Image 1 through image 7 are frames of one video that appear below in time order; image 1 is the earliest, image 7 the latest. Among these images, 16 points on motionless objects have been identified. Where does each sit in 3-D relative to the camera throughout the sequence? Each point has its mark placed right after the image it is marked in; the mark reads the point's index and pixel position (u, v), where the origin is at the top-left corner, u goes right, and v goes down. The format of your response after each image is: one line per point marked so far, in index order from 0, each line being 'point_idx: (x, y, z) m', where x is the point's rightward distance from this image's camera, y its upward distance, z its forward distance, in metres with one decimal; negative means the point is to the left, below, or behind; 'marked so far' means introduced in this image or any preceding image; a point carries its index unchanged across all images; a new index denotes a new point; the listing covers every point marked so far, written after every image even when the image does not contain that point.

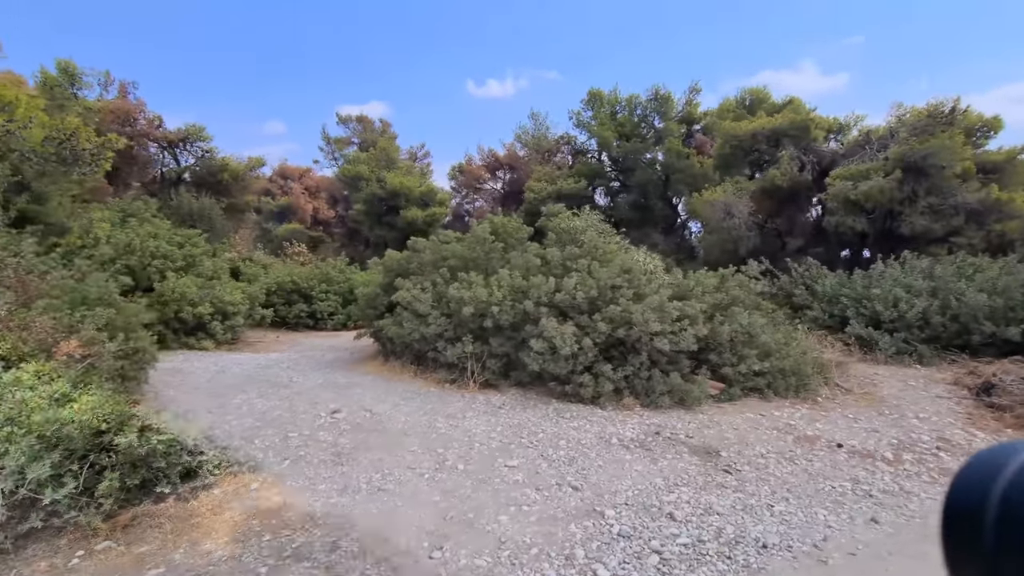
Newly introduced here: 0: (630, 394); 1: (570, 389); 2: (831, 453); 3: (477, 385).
0: (+1.4, -1.6, +6.8) m
1: (+0.8, -1.6, +7.6) m
2: (+2.9, -1.7, +4.7) m
3: (-0.6, -1.8, +8.9) m
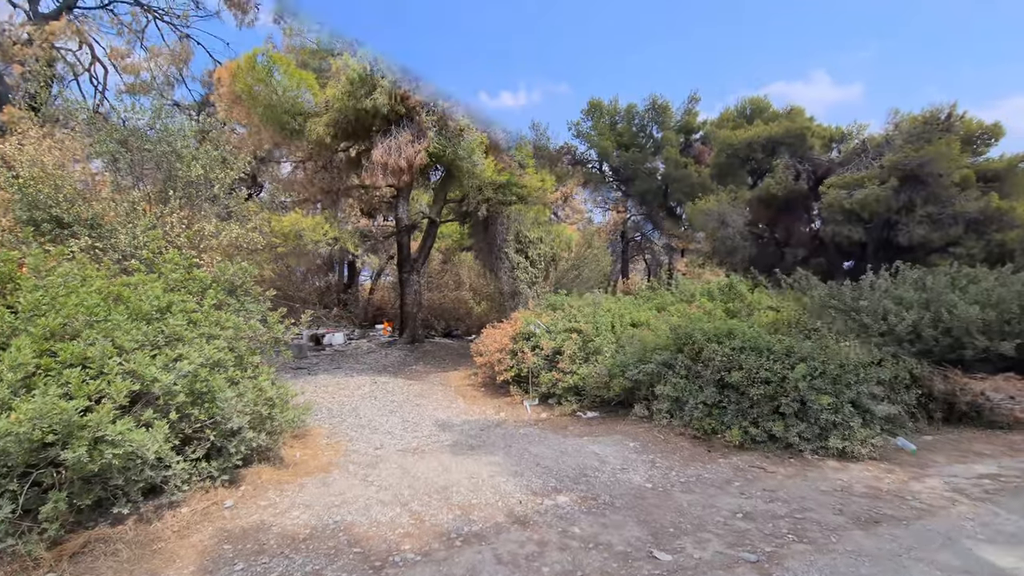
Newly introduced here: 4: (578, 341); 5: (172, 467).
0: (+1.2, -1.7, +6.6) m
1: (+0.6, -1.7, +7.4) m
2: (+2.6, -1.8, +4.5) m
3: (-0.8, -1.8, +8.7) m
4: (+1.0, -0.8, +7.4) m
5: (-2.4, -1.3, +3.5) m
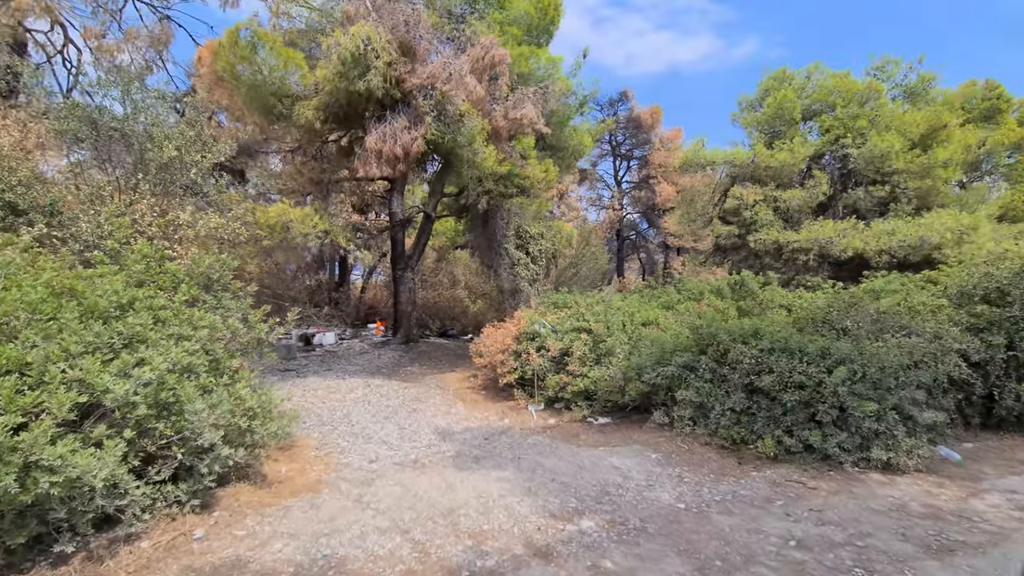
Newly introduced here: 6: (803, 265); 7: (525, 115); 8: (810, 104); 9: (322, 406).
0: (+1.3, -1.7, +6.1) m
1: (+0.7, -1.7, +6.8) m
2: (+2.8, -1.7, +4.0) m
3: (-0.8, -1.8, +8.1) m
4: (+1.1, -0.7, +6.9) m
5: (-2.3, -1.2, +2.9) m
6: (+7.1, +0.6, +12.0) m
7: (+0.3, +3.1, +8.8) m
8: (+8.3, +5.1, +13.6) m
9: (-2.8, -1.7, +7.2) m
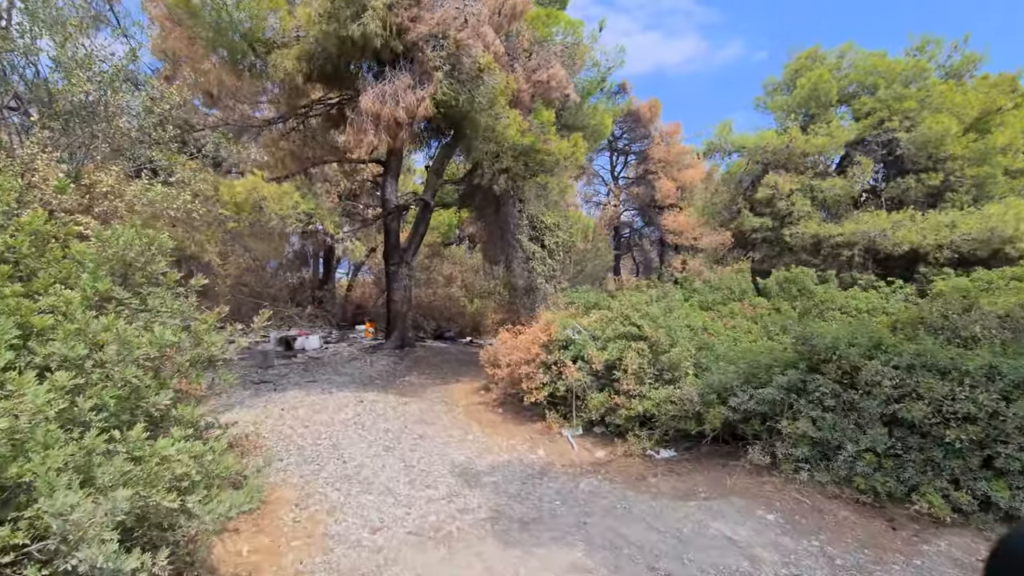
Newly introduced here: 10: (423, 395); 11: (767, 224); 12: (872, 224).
0: (+1.7, -1.6, +4.7) m
1: (+1.0, -1.6, +5.4) m
2: (+3.2, -1.7, +2.7) m
3: (-0.4, -1.7, +6.7) m
4: (+1.5, -0.7, +5.5) m
5: (-1.8, -1.2, +1.4) m
6: (+7.4, +0.6, +10.8) m
7: (+0.6, +3.2, +7.4) m
8: (+8.5, +5.1, +12.4) m
9: (-2.4, -1.7, +5.7) m
10: (-1.4, -1.7, +7.8) m
11: (+6.2, +1.6, +12.0) m
12: (+7.6, +1.4, +10.3) m
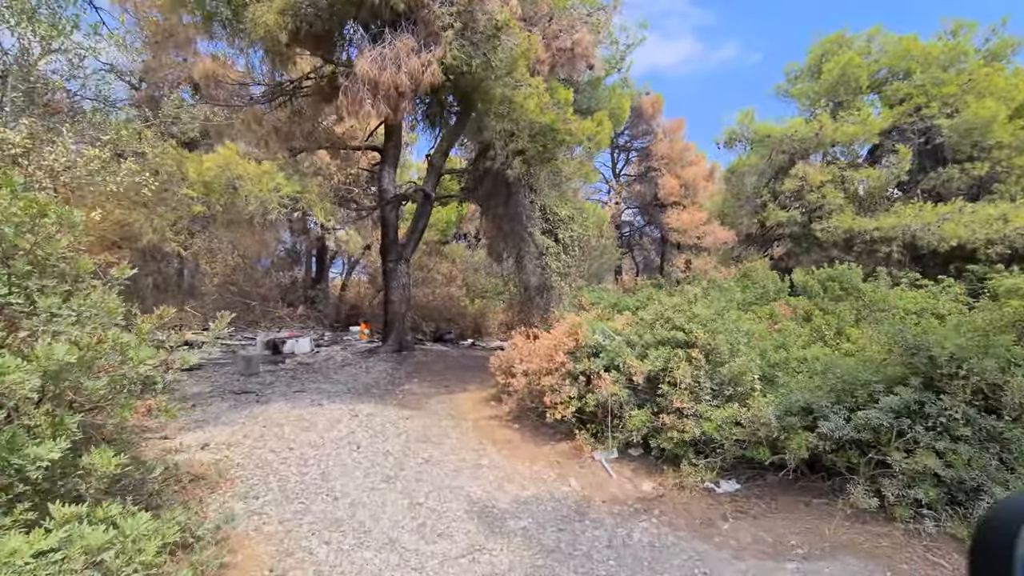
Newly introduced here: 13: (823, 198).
0: (+1.9, -1.6, +3.8) m
1: (+1.3, -1.6, +4.5) m
2: (+3.5, -1.7, +1.8) m
3: (-0.2, -1.7, +5.8) m
4: (+1.7, -0.7, +4.6) m
5: (-1.5, -1.2, +0.5) m
6: (+7.6, +0.6, +10.0) m
7: (+0.8, +3.2, +6.5) m
8: (+8.6, +5.1, +11.6) m
9: (-2.2, -1.7, +4.8) m
10: (-1.2, -1.7, +6.9) m
11: (+6.4, +1.6, +11.1) m
12: (+7.8, +1.4, +9.5) m
13: (+6.7, +2.0, +10.7) m
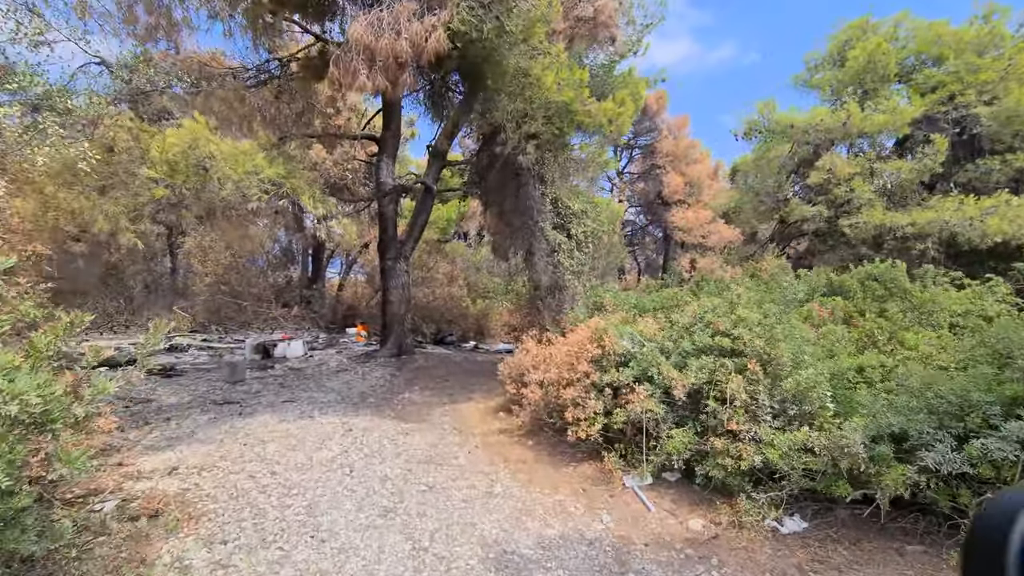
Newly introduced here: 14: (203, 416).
0: (+2.1, -1.6, +3.1) m
1: (+1.4, -1.6, +3.8) m
2: (+3.7, -1.7, +1.1) m
3: (0.0, -1.7, +5.1) m
4: (+1.8, -0.7, +3.9) m
5: (-1.3, -1.2, -0.2) m
6: (+7.7, +0.6, +9.3) m
7: (+1.0, +3.2, +5.8) m
8: (+8.8, +5.1, +10.9) m
9: (-2.0, -1.6, +4.1) m
10: (-1.1, -1.7, +6.2) m
11: (+6.5, +1.6, +10.5) m
12: (+7.9, +1.4, +8.8) m
13: (+6.9, +2.0, +10.0) m
14: (-3.8, -1.6, +6.0) m
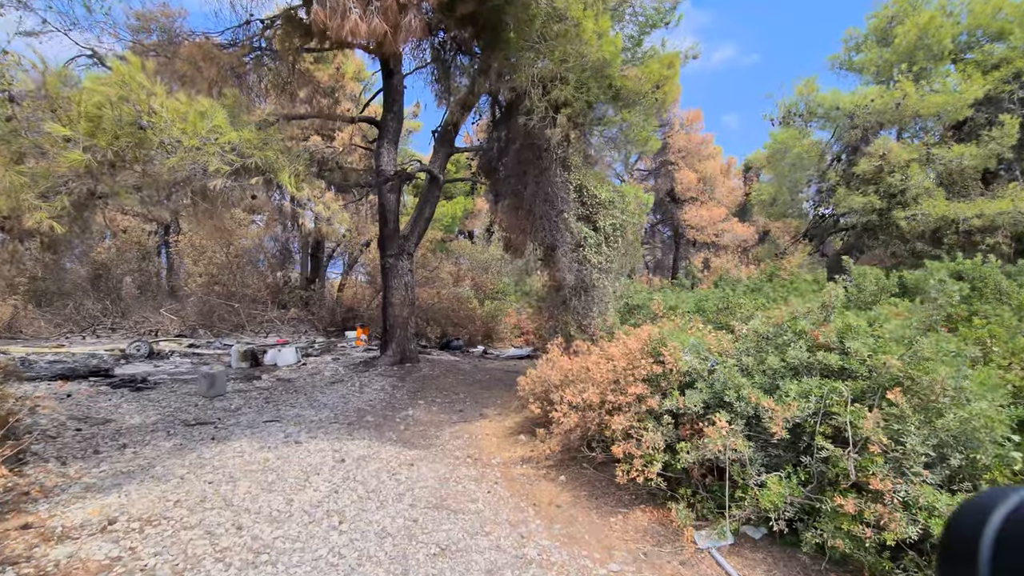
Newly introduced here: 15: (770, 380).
0: (+2.3, -1.6, +2.1) m
1: (+1.7, -1.6, +2.8) m
2: (+3.9, -1.7, +0.1) m
3: (+0.2, -1.7, +4.1) m
4: (+2.1, -0.7, +2.9) m
5: (-1.1, -1.1, -1.2) m
6: (+8.0, +0.6, +8.3) m
7: (+1.2, +3.2, +4.8) m
8: (+9.0, +5.1, +9.8) m
9: (-1.8, -1.6, +3.1) m
10: (-0.8, -1.7, +5.2) m
11: (+6.8, +1.6, +9.4) m
12: (+8.2, +1.4, +7.8) m
13: (+7.2, +2.0, +9.0) m
14: (-3.5, -1.6, +5.0) m
15: (+1.7, -0.6, +3.4) m
